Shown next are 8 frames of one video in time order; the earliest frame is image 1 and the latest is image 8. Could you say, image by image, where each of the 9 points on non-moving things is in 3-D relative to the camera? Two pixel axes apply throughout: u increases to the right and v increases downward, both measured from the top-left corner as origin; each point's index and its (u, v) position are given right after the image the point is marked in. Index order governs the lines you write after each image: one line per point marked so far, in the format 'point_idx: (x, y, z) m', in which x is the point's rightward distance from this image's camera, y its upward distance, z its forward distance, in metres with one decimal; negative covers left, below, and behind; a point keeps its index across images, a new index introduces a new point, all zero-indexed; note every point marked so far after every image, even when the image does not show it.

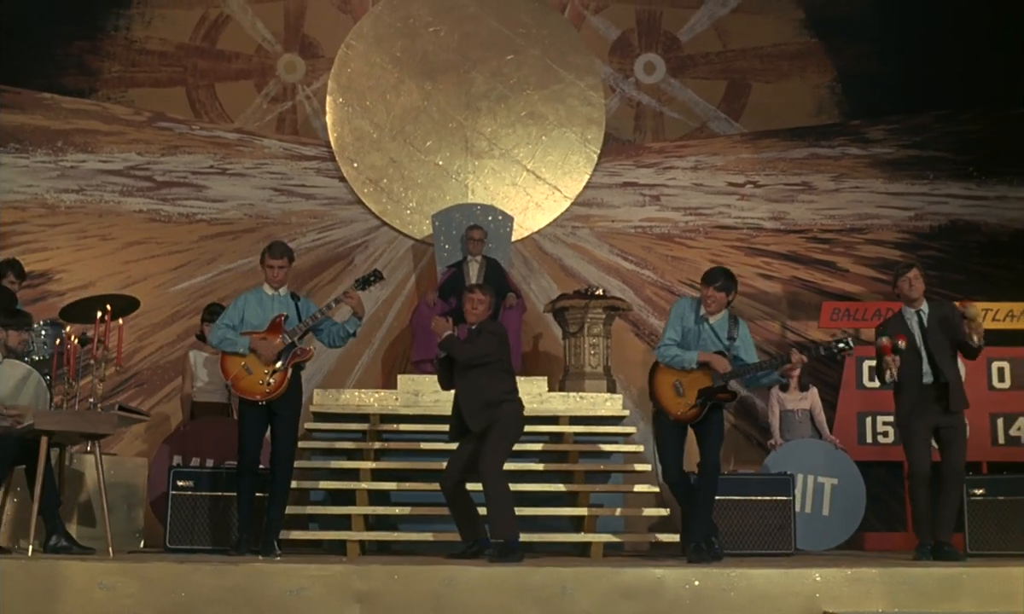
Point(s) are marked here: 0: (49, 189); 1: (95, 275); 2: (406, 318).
0: (-3.8, +0.9, +9.9) m
1: (-3.4, +0.2, +9.8) m
2: (-0.9, -0.1, +10.2) m
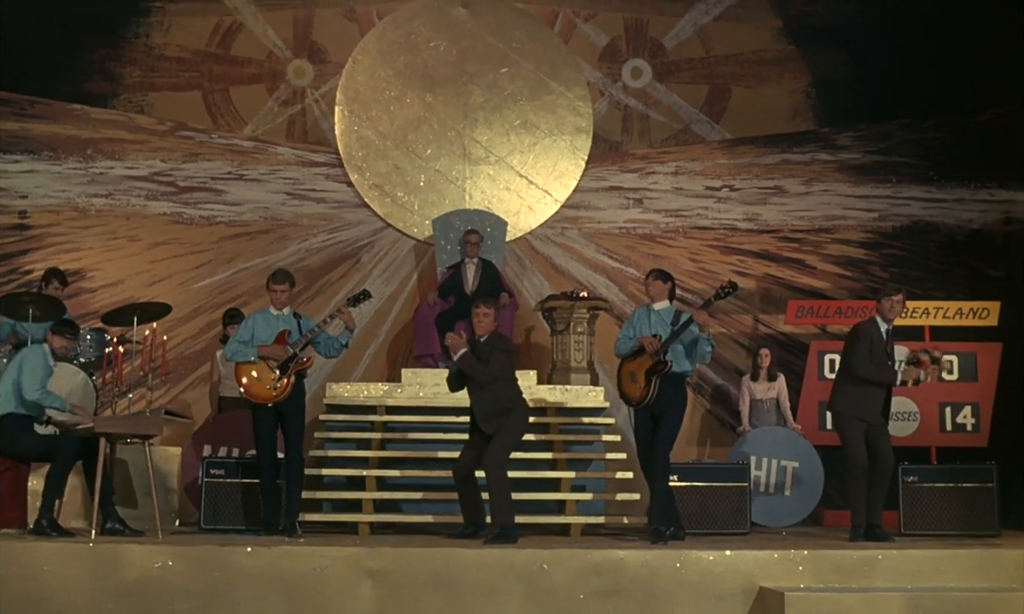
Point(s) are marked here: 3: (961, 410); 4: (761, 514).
0: (-3.8, +1.0, +10.7) m
1: (-3.4, +0.3, +10.7) m
2: (-0.9, -0.1, +11.0) m
3: (+3.6, -0.8, +9.8) m
4: (+1.9, -1.5, +9.0) m
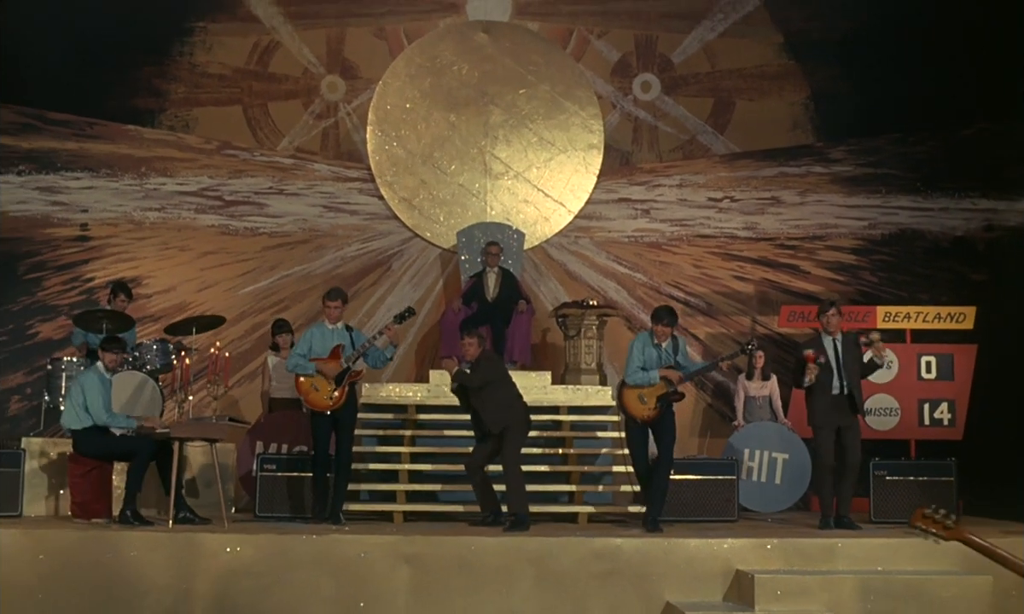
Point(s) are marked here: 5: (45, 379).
0: (-3.6, +1.0, +11.7) m
1: (-3.3, +0.3, +11.7) m
2: (-0.8, -0.1, +12.0) m
3: (+3.8, -0.9, +10.7) m
4: (+2.0, -1.6, +9.9) m
5: (-4.4, -0.7, +11.3) m
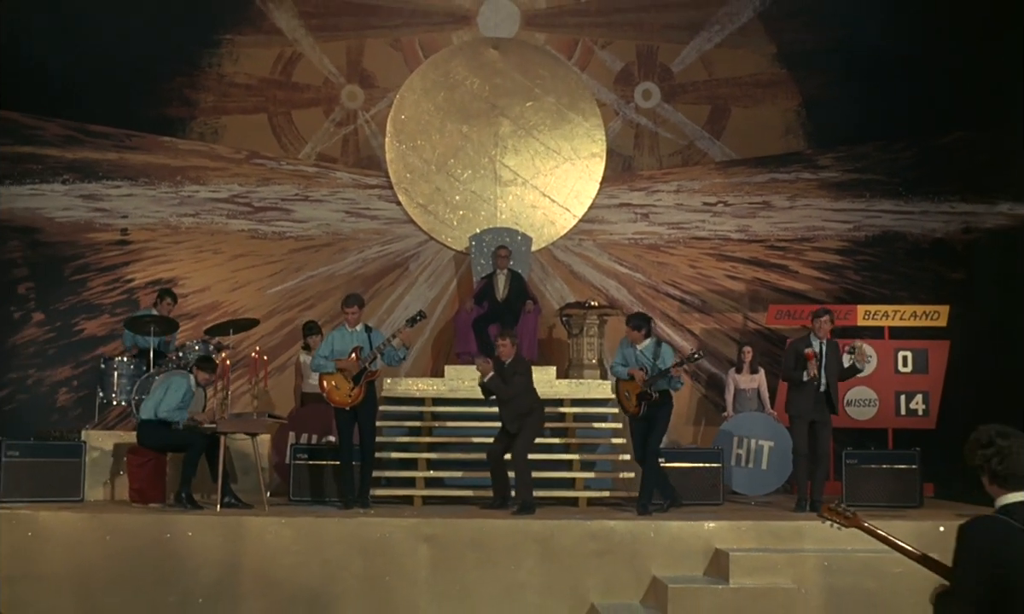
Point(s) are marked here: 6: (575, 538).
0: (-3.6, +1.0, +12.7) m
1: (-3.2, +0.3, +12.7) m
2: (-0.7, -0.1, +12.9) m
3: (+3.9, -0.9, +11.6) m
4: (+2.1, -1.6, +10.8) m
5: (-4.3, -0.7, +12.2) m
6: (+0.4, -1.6, +8.1) m
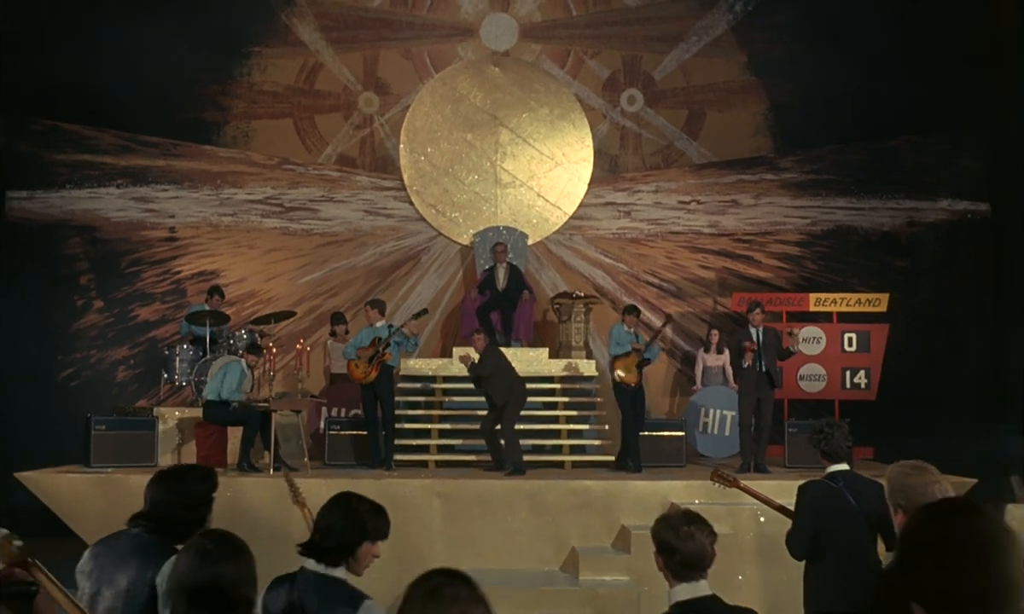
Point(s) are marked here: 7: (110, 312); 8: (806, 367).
0: (-3.6, +1.1, +14.5) m
1: (-3.2, +0.4, +14.5) m
2: (-0.7, +0.1, +14.8) m
3: (+3.8, -0.7, +13.4) m
4: (+2.1, -1.5, +12.7) m
5: (-4.3, -0.5, +14.1) m
6: (+0.4, -1.6, +10.0) m
7: (-4.7, -0.1, +14.0) m
8: (+3.3, -0.7, +13.5) m
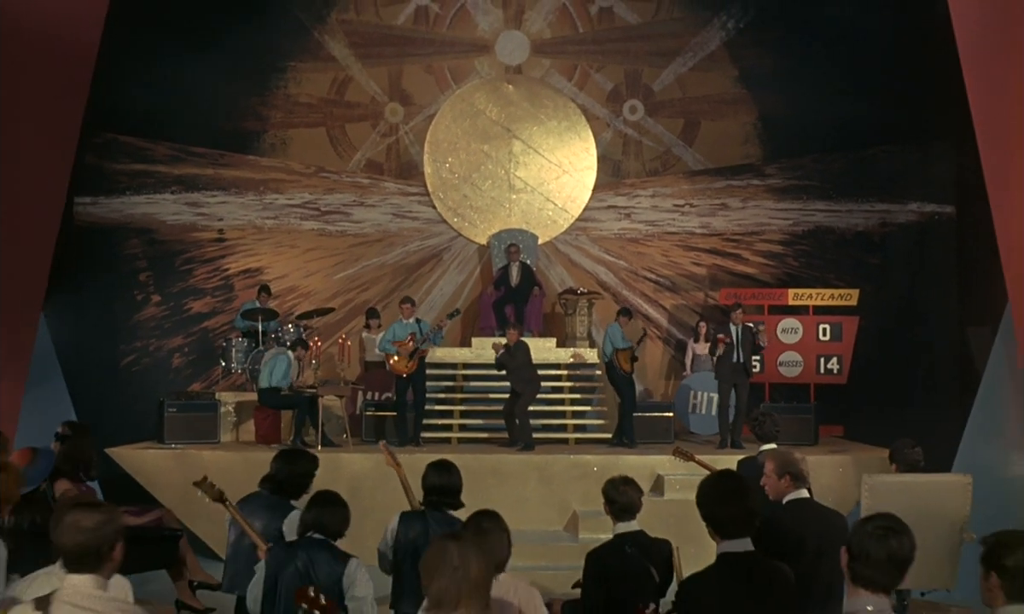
0: (-3.4, +1.2, +16.2) m
1: (-3.0, +0.5, +16.2) m
2: (-0.5, +0.2, +16.5) m
3: (+4.0, -0.6, +15.1) m
4: (+2.2, -1.4, +14.4) m
5: (-4.1, -0.5, +15.9) m
6: (+0.5, -1.6, +11.7) m
7: (-4.5, 0.0, +15.8) m
8: (+3.4, -0.6, +15.2) m
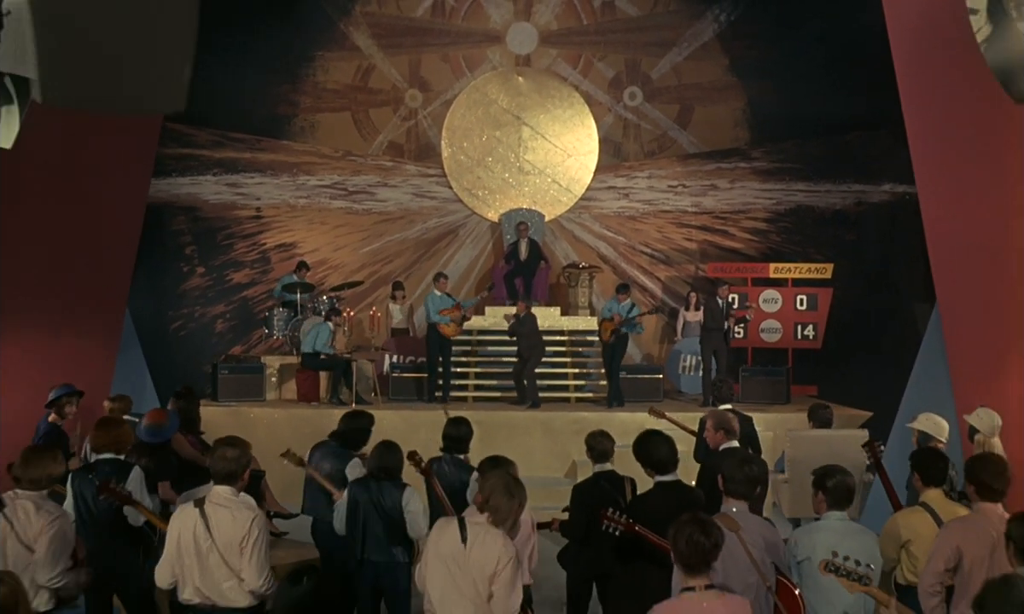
0: (-3.3, +1.6, +17.9) m
1: (-2.9, +0.9, +17.9) m
2: (-0.4, +0.6, +18.2) m
3: (+4.1, -0.3, +16.8) m
4: (+2.3, -1.1, +16.2) m
5: (-4.0, 0.0, +17.6) m
6: (+0.6, -1.3, +13.5) m
7: (-4.4, +0.4, +17.5) m
8: (+3.6, -0.2, +16.9) m
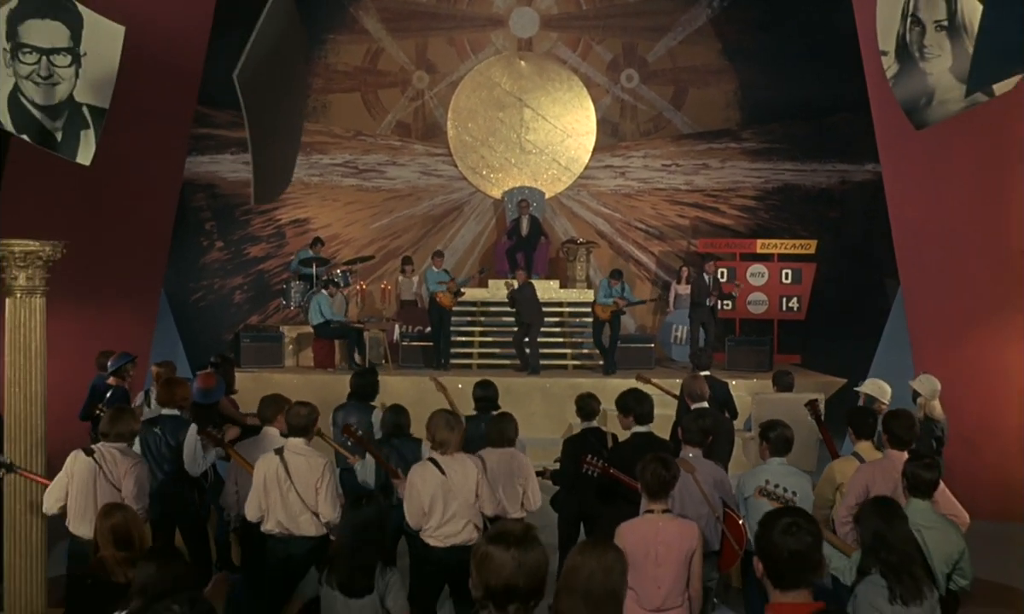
0: (-3.2, +2.1, +18.9) m
1: (-2.8, +1.4, +18.9) m
2: (-0.3, +1.1, +19.2) m
3: (+4.1, +0.1, +17.8) m
4: (+2.3, -0.7, +17.2) m
5: (-4.0, +0.4, +18.7) m
6: (+0.6, -1.0, +14.5) m
7: (-4.4, +0.9, +18.6) m
8: (+3.6, +0.2, +17.9) m
